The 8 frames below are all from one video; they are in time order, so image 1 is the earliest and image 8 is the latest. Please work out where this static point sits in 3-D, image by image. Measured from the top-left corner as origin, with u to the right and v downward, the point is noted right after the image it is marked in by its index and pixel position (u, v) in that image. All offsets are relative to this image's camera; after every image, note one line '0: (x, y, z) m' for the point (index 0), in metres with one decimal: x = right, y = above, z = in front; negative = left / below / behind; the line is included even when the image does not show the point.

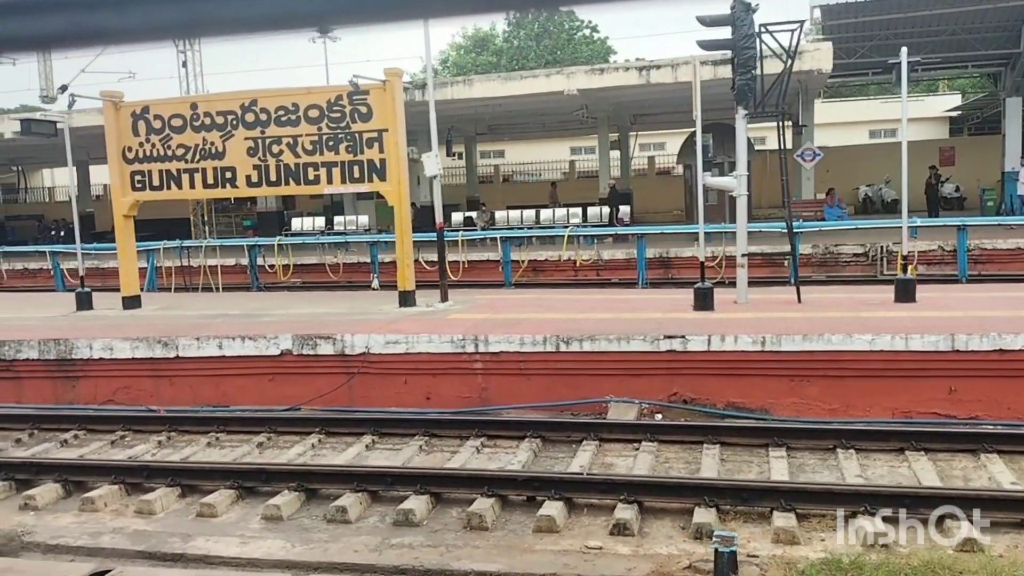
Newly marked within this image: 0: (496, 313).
0: (-0.2, -0.3, +9.0) m
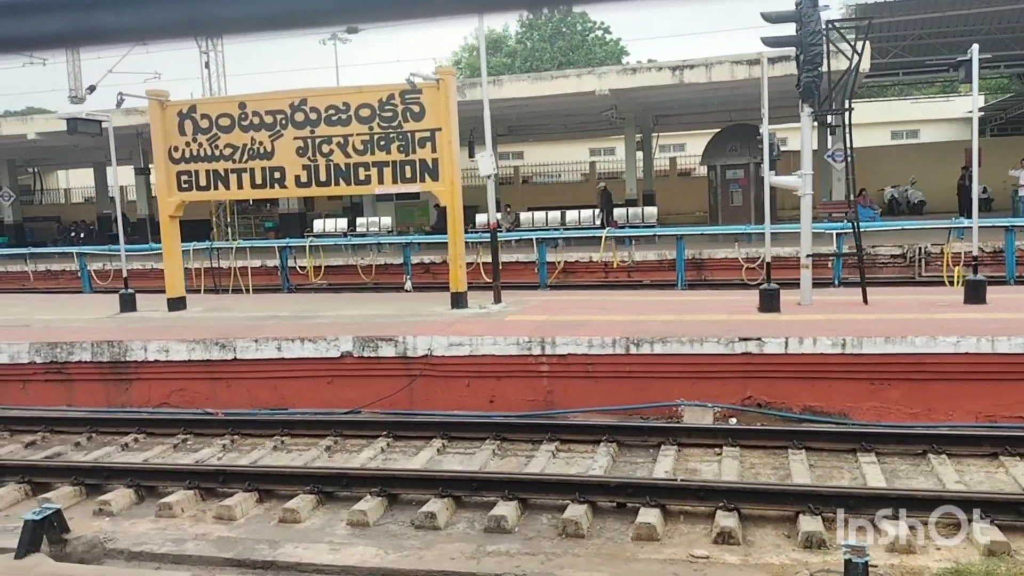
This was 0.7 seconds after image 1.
0: (+0.4, -0.3, +8.8) m
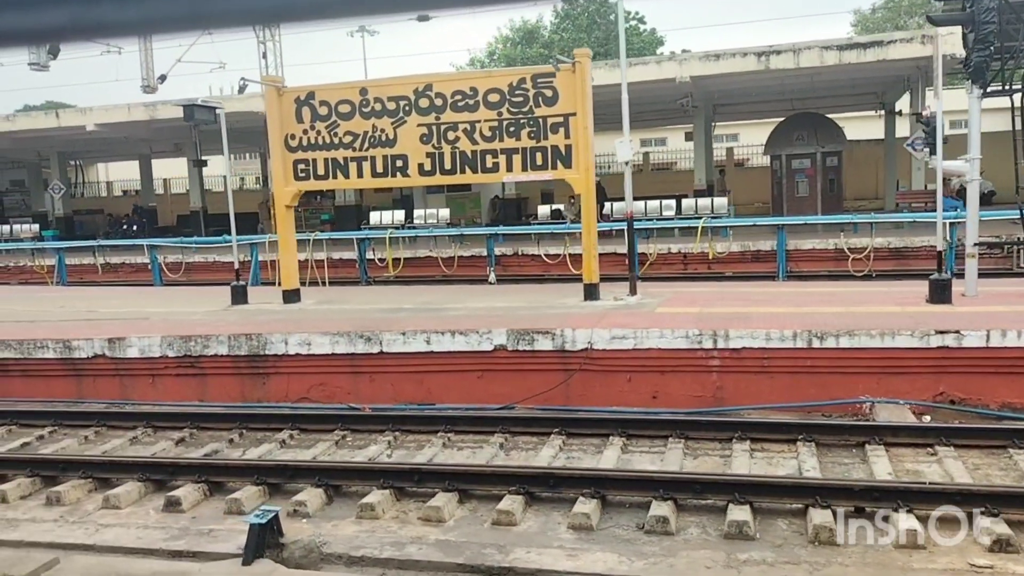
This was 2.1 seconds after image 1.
0: (+1.9, -0.2, +8.5) m
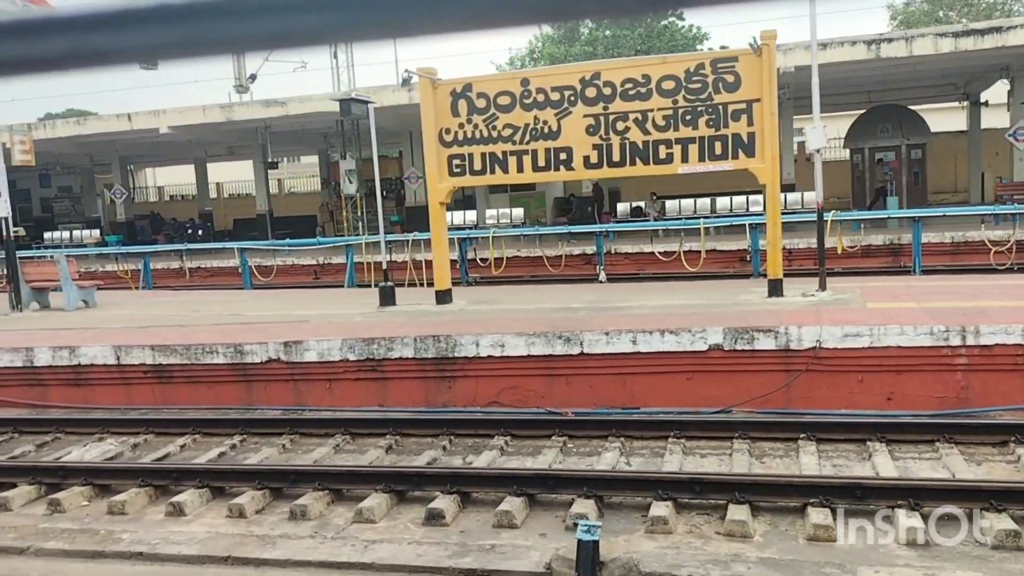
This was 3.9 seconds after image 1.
0: (+3.8, -0.1, +8.0) m
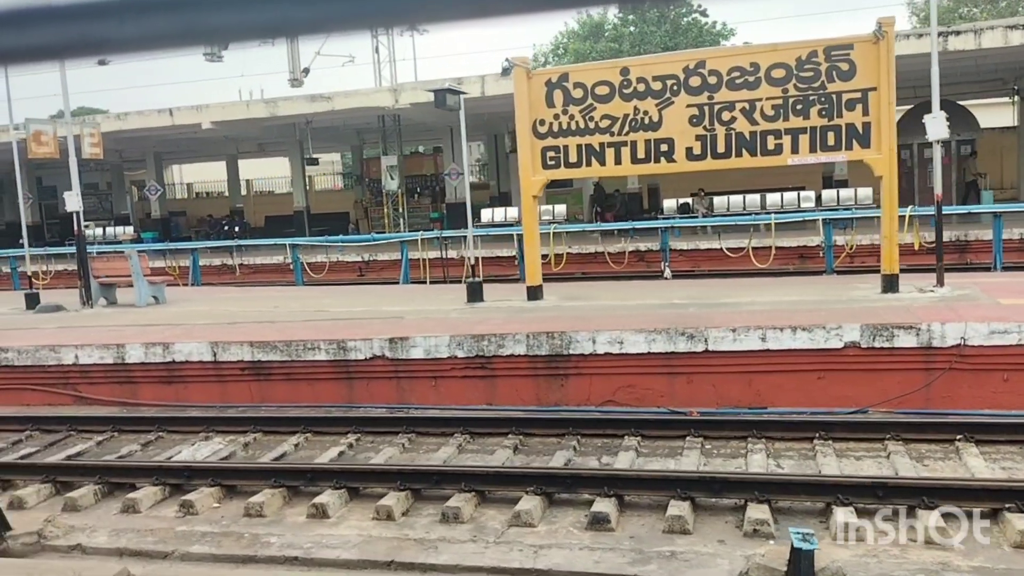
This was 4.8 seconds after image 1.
0: (+4.9, -0.1, +7.7) m
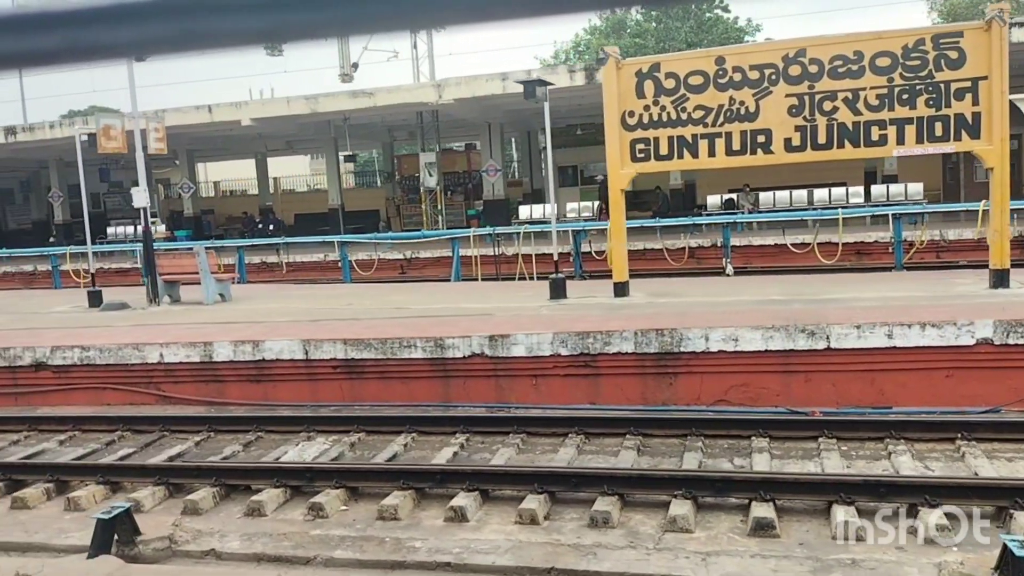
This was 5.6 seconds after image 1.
0: (+5.9, 0.0, +7.4) m
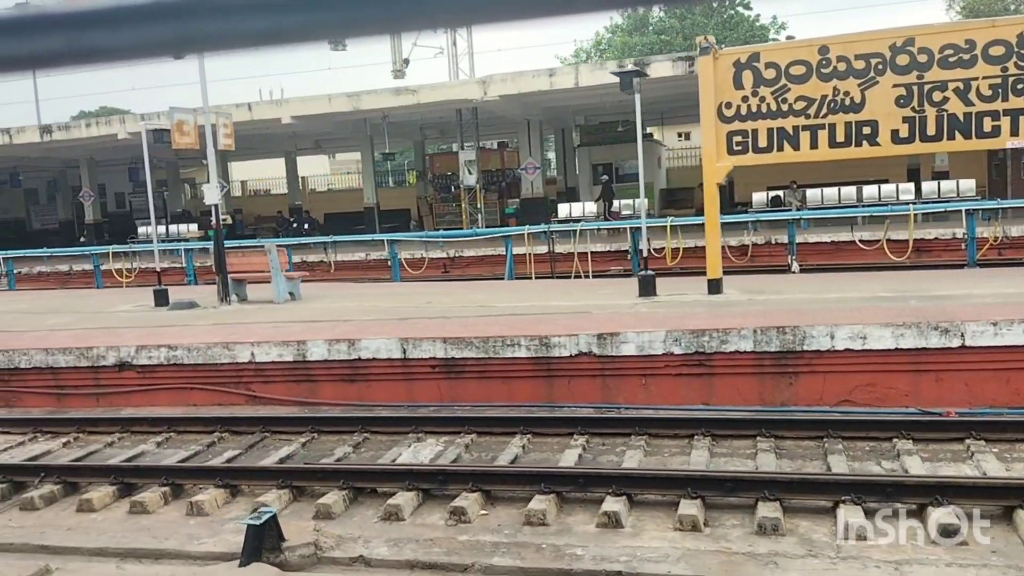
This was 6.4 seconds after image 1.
0: (+6.9, 0.0, +7.1) m
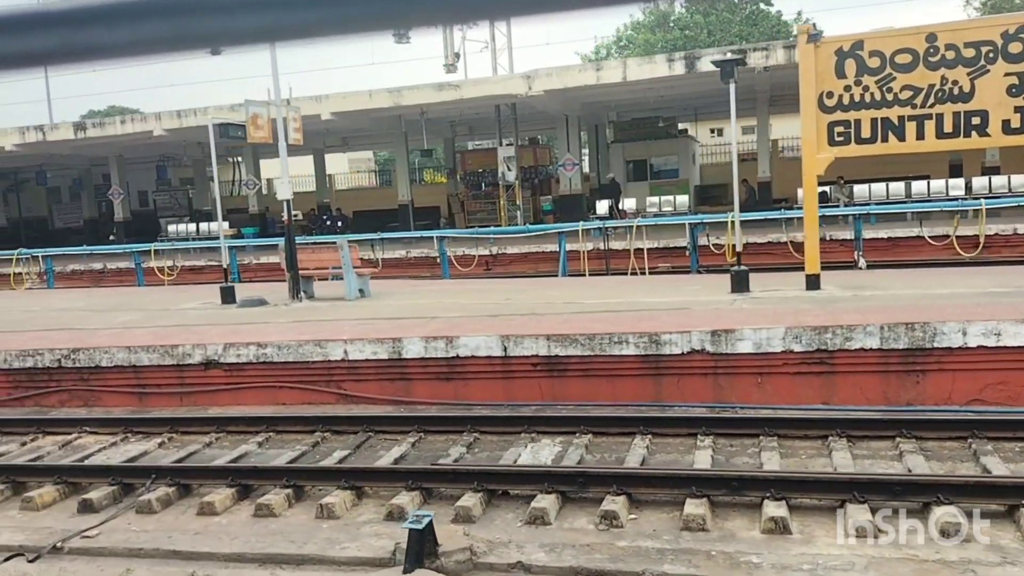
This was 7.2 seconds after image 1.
0: (+7.8, 0.0, +6.8) m
